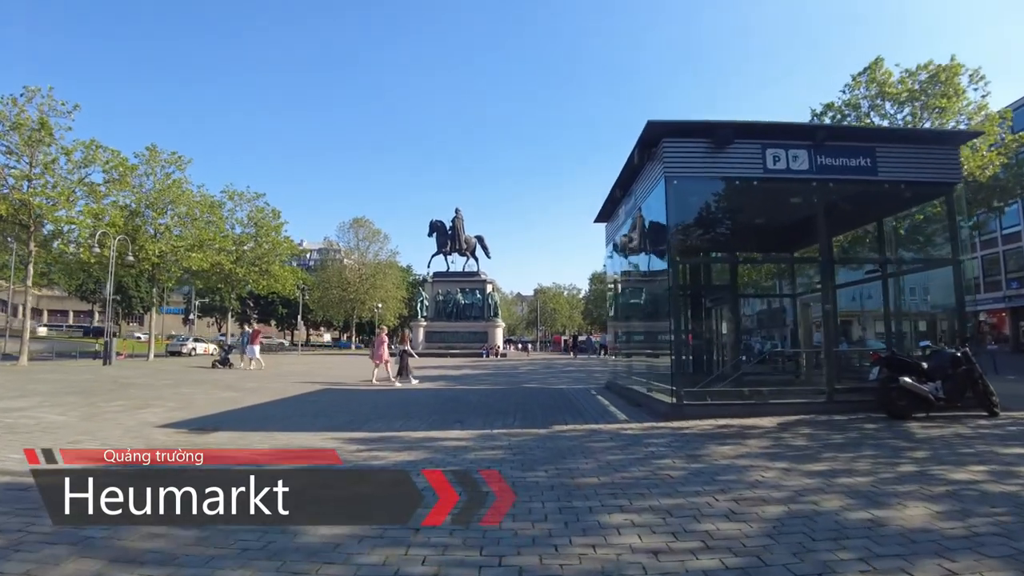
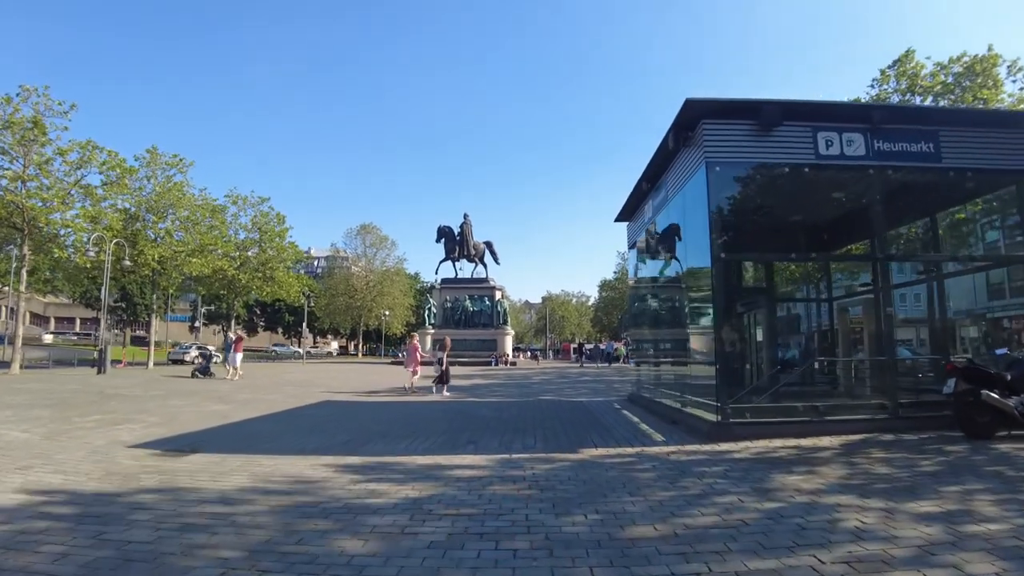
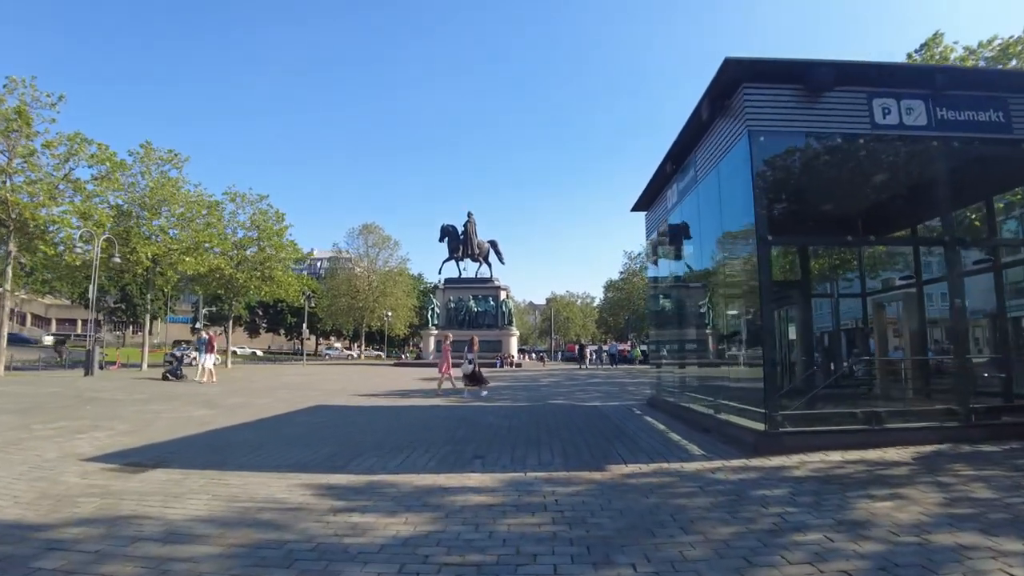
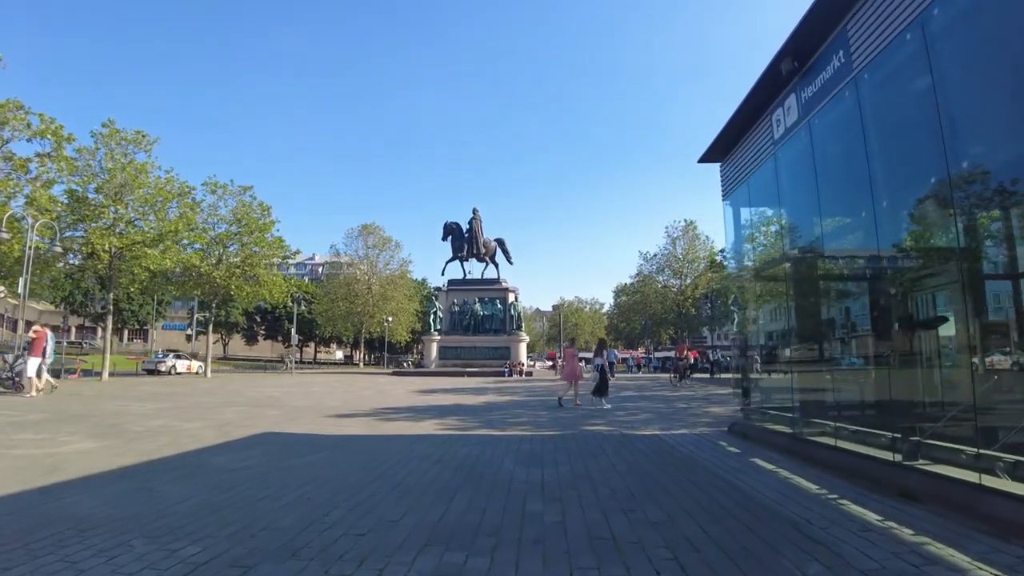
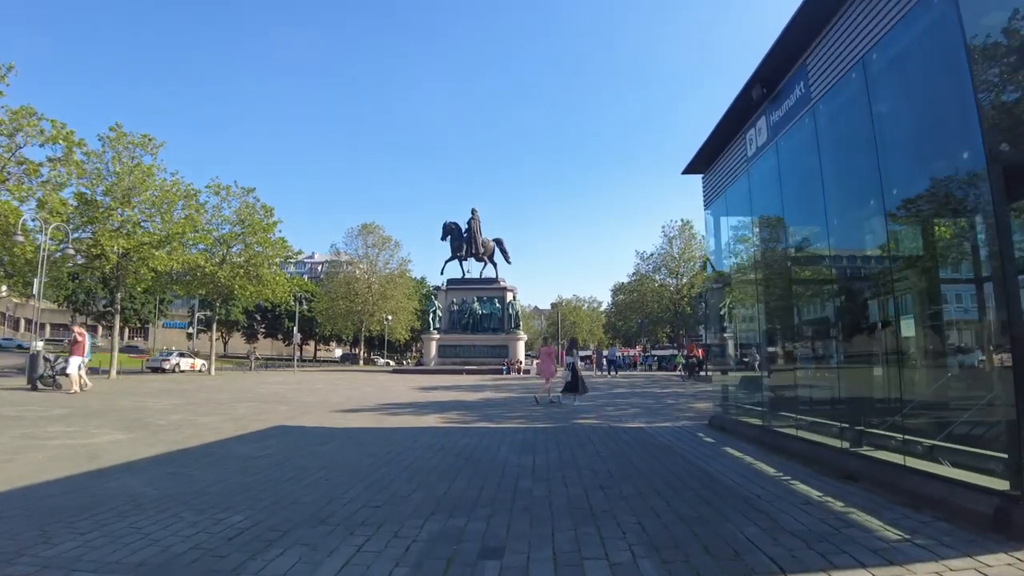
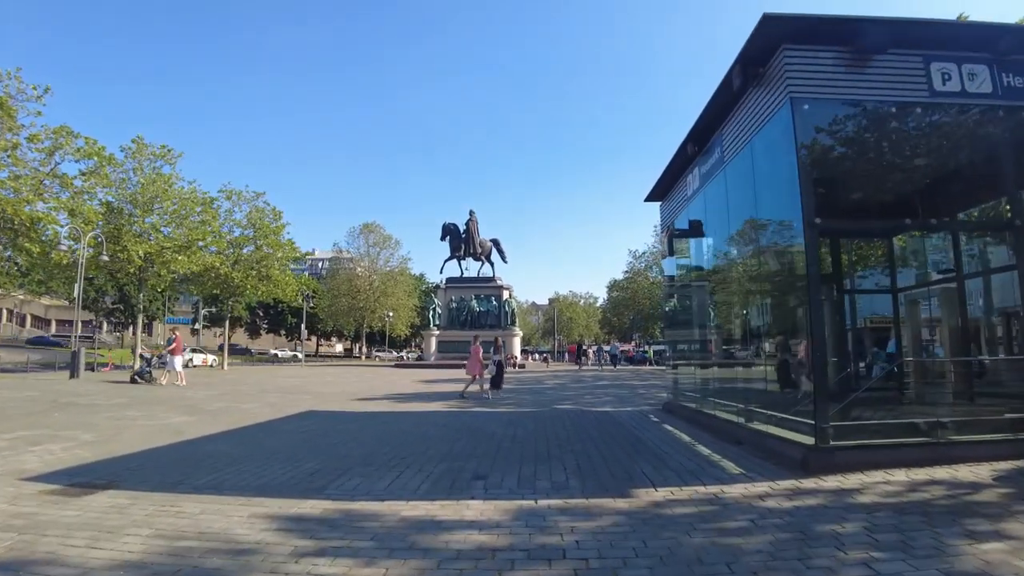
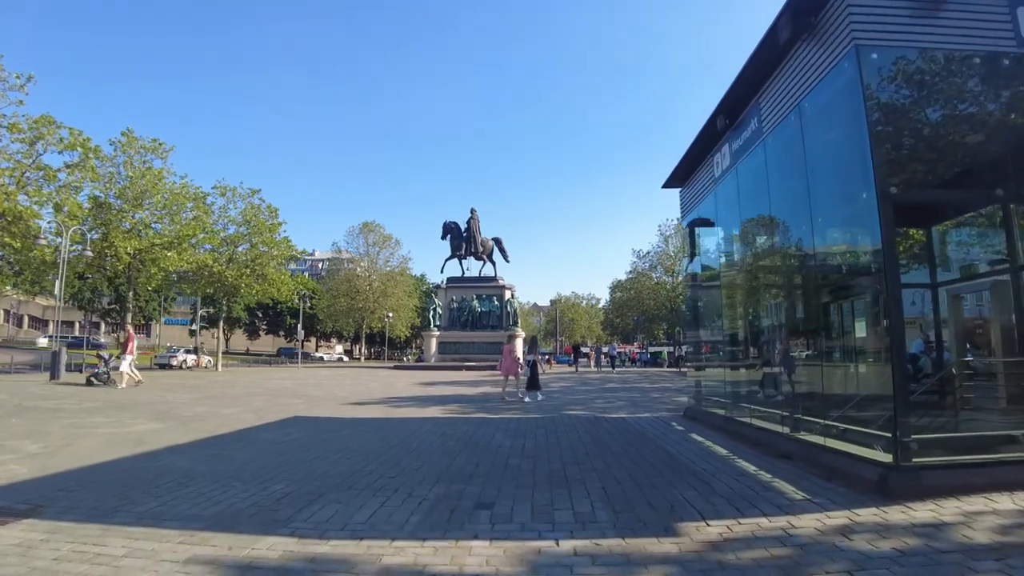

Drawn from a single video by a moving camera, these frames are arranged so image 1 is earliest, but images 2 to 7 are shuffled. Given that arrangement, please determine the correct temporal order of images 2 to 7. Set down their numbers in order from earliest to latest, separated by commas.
2, 3, 6, 7, 5, 4
